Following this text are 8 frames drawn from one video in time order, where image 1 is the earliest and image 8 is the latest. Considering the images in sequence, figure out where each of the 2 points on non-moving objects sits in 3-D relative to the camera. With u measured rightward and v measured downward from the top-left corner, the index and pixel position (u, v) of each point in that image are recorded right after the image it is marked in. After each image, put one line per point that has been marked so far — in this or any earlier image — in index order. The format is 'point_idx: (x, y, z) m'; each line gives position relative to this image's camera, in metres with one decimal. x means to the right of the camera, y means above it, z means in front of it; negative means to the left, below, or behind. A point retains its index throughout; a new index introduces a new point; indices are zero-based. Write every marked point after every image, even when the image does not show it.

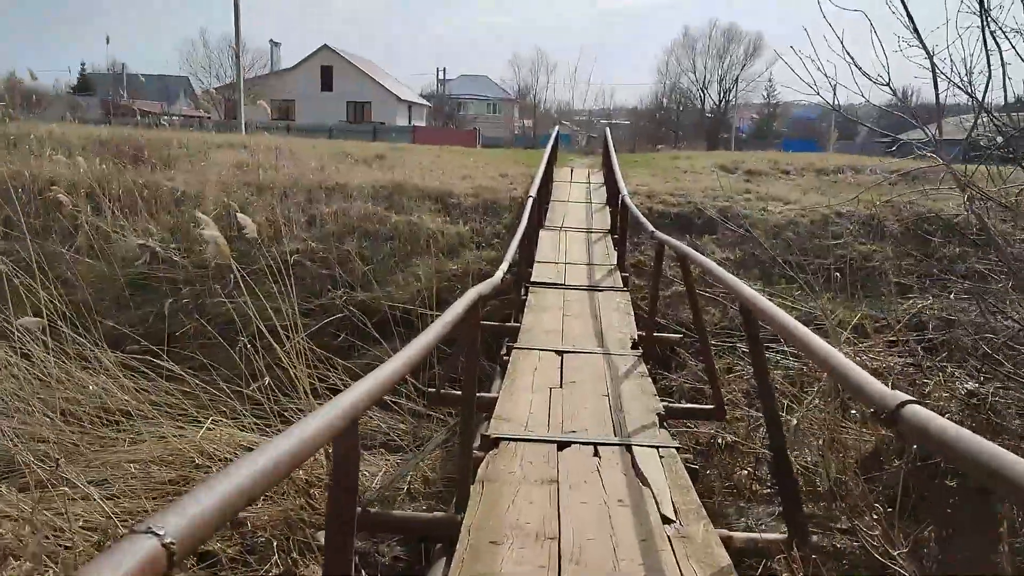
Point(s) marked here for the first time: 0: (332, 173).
0: (-2.1, +1.4, +9.5) m
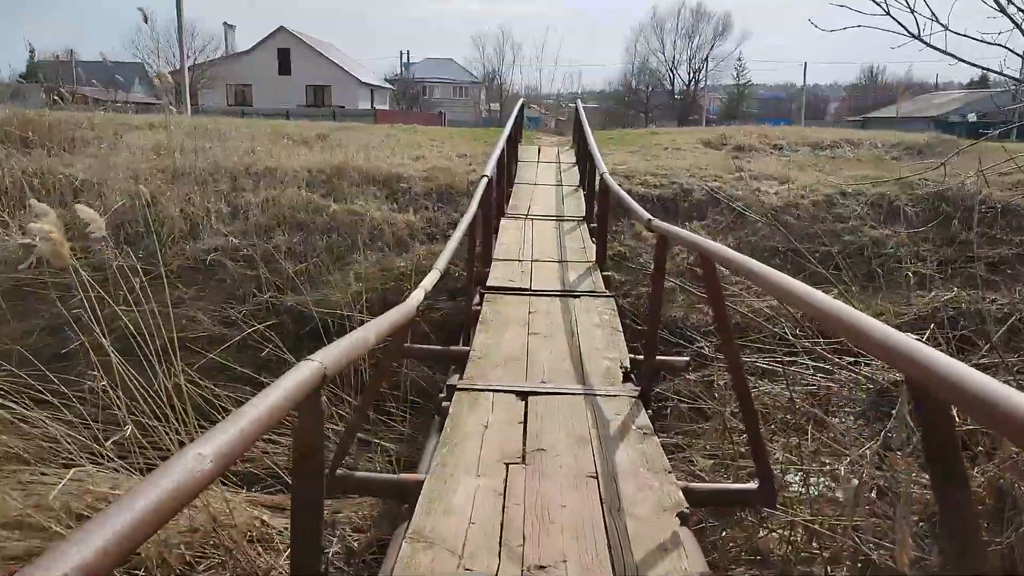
0: (-2.5, +1.3, +8.2) m
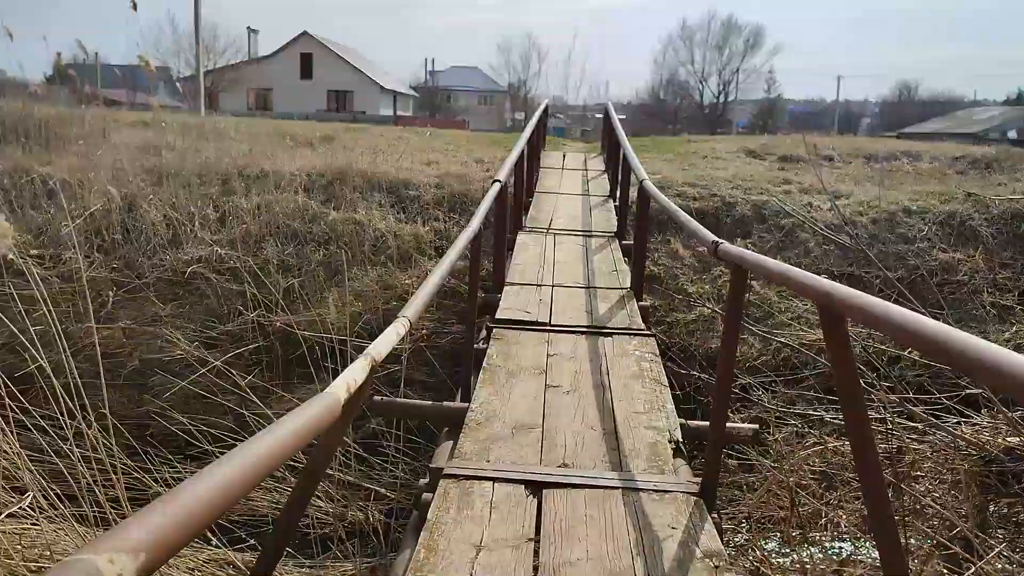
0: (-2.3, +1.2, +7.6) m
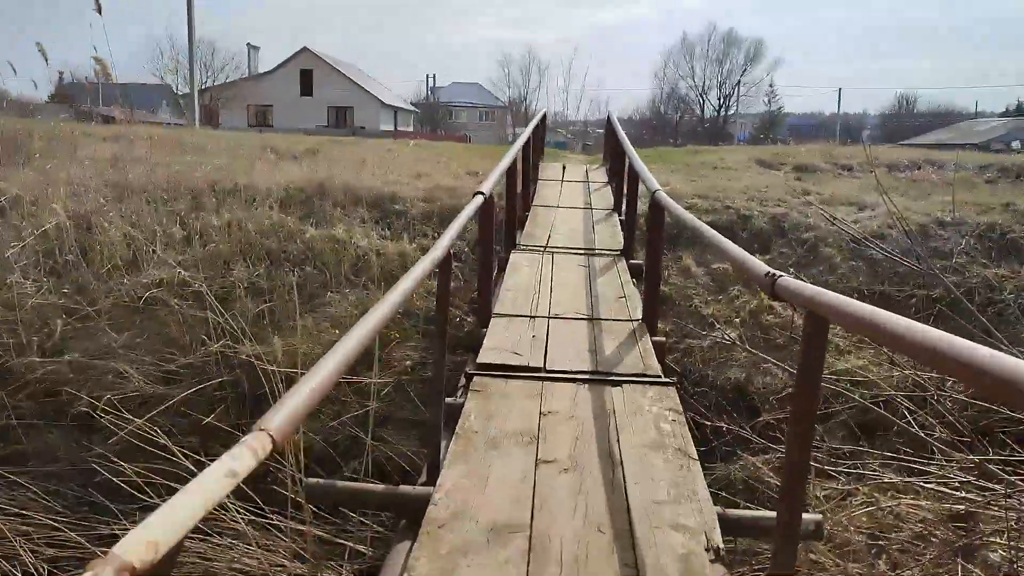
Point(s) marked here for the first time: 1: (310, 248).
0: (-2.3, +1.0, +7.0) m
1: (-1.4, +0.3, +5.8) m
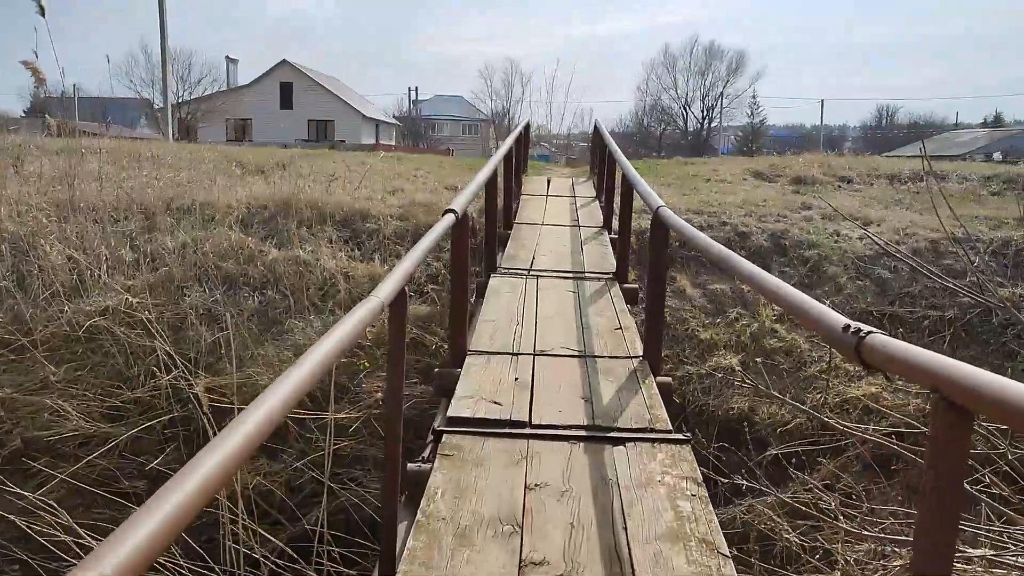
0: (-2.5, +0.8, +6.5) m
1: (-1.6, +0.1, +5.4) m
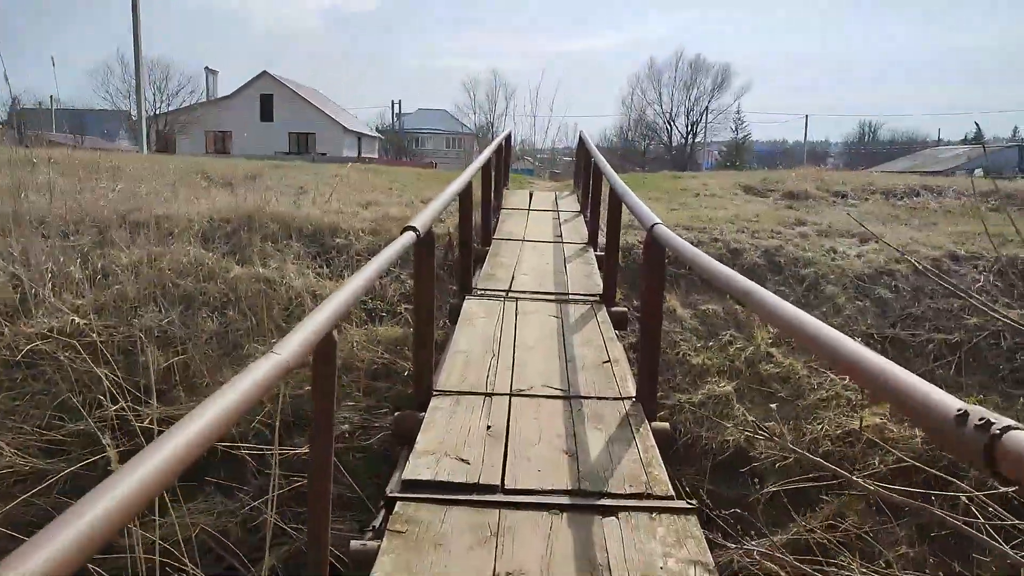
0: (-2.6, +0.7, +6.1) m
1: (-1.7, 0.0, +5.0) m
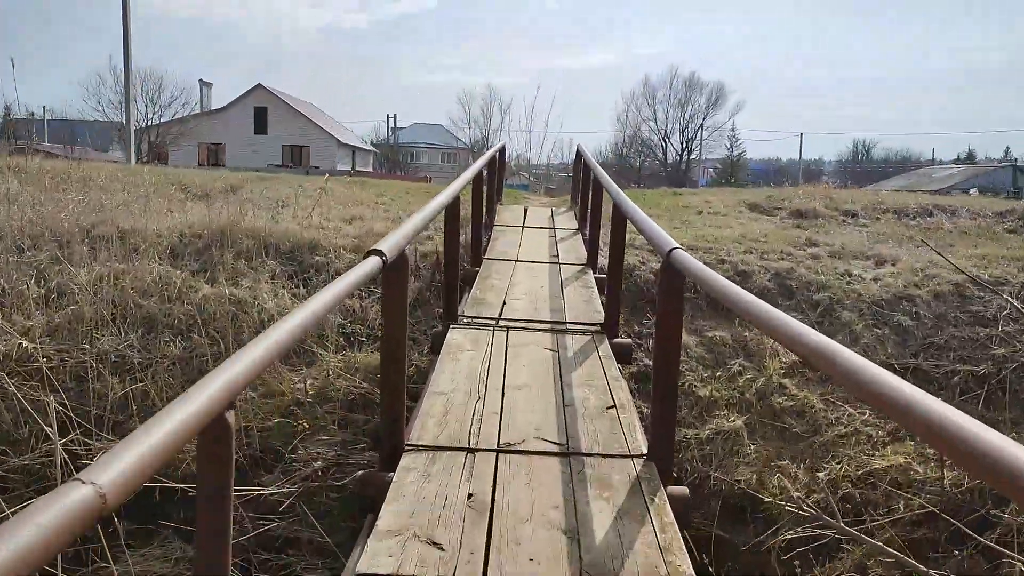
0: (-2.7, +0.6, +5.7) m
1: (-1.7, -0.1, +4.6) m
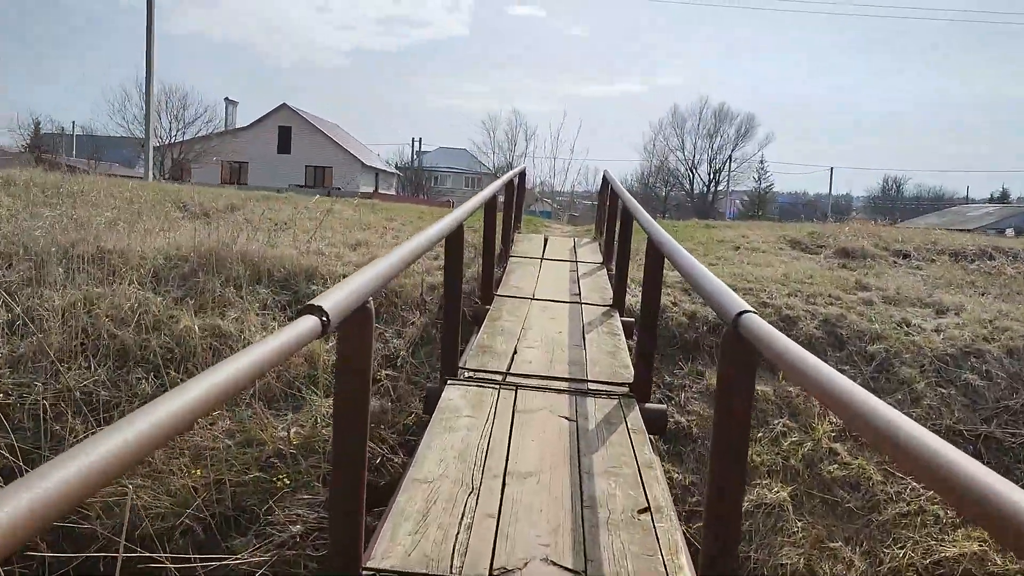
0: (-2.6, +0.4, +5.3) m
1: (-1.7, -0.3, +4.1) m
